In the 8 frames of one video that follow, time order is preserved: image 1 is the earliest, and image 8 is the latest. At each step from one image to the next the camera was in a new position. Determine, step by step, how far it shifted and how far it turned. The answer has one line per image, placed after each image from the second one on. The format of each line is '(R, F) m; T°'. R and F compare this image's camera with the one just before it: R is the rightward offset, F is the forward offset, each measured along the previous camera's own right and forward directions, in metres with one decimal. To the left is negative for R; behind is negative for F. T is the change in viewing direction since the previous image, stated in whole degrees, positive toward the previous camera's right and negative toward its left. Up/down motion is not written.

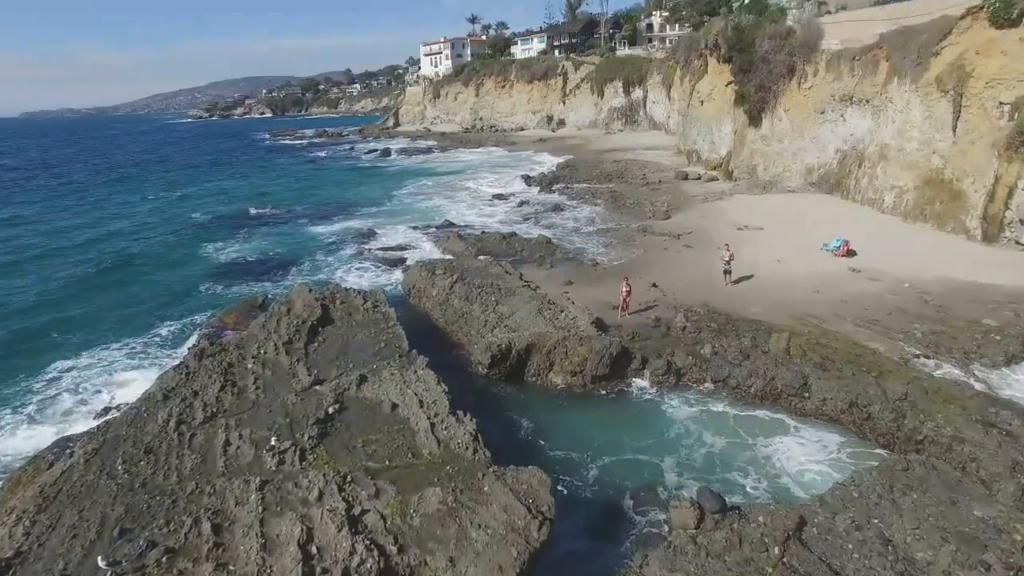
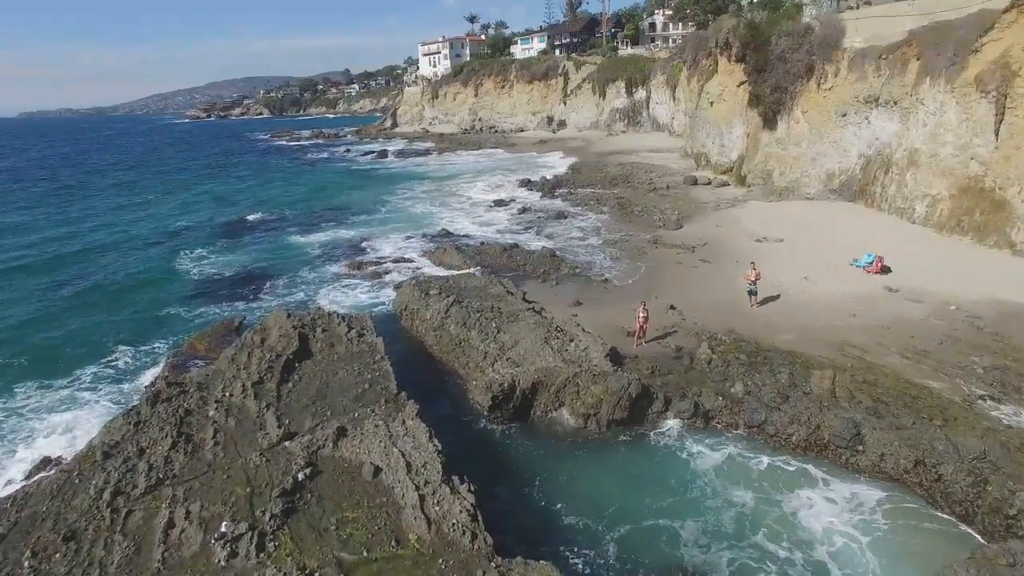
(-0.1, +1.5) m; 0°
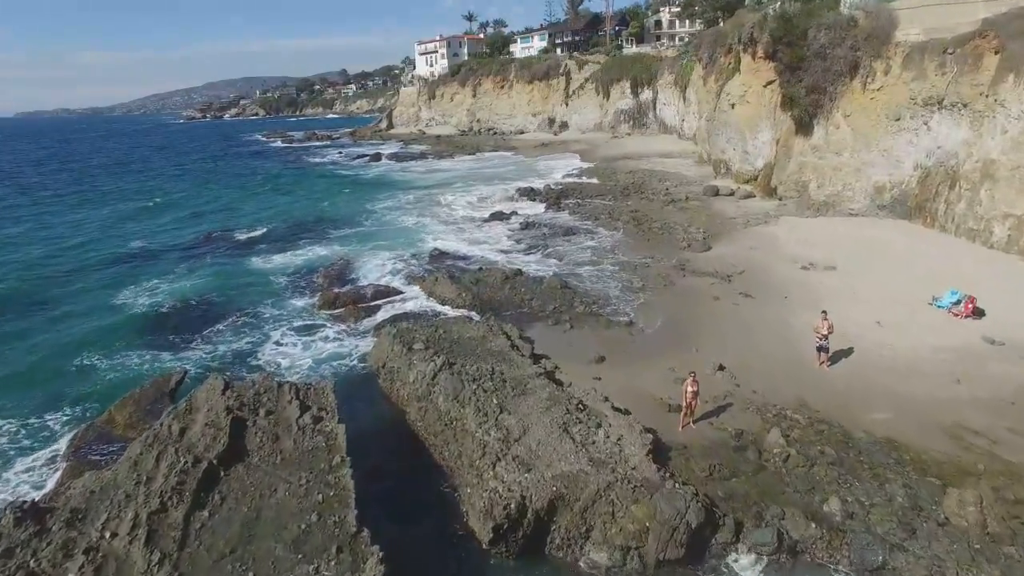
(-0.1, +3.0) m; 0°
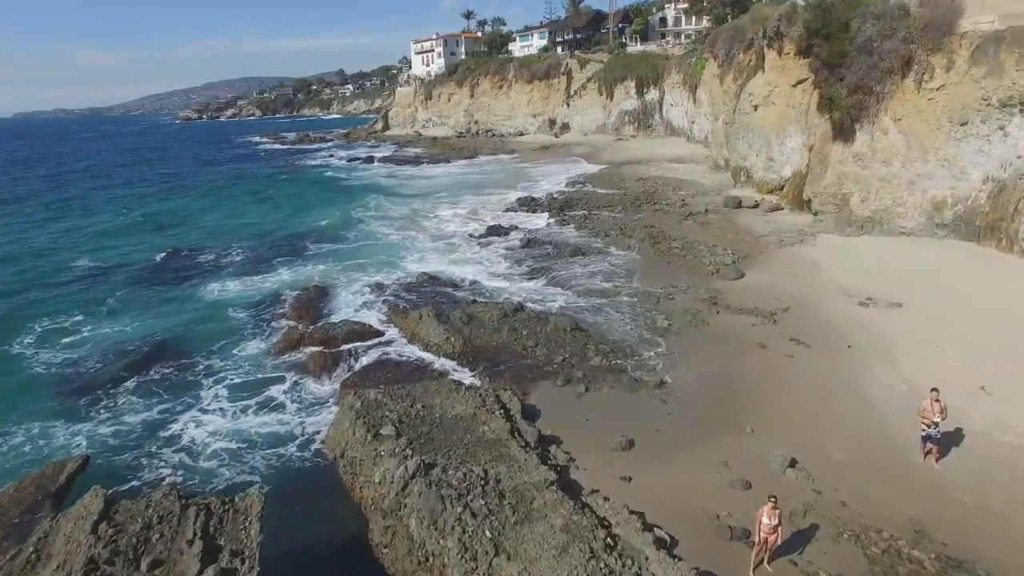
(0.0, +2.8) m; 0°
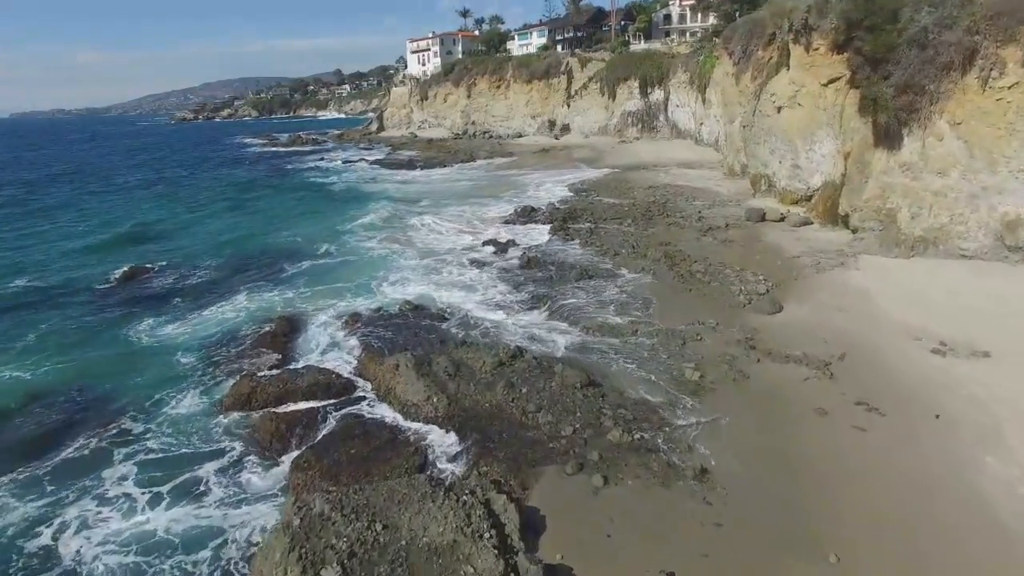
(+0.1, +2.6) m; 0°
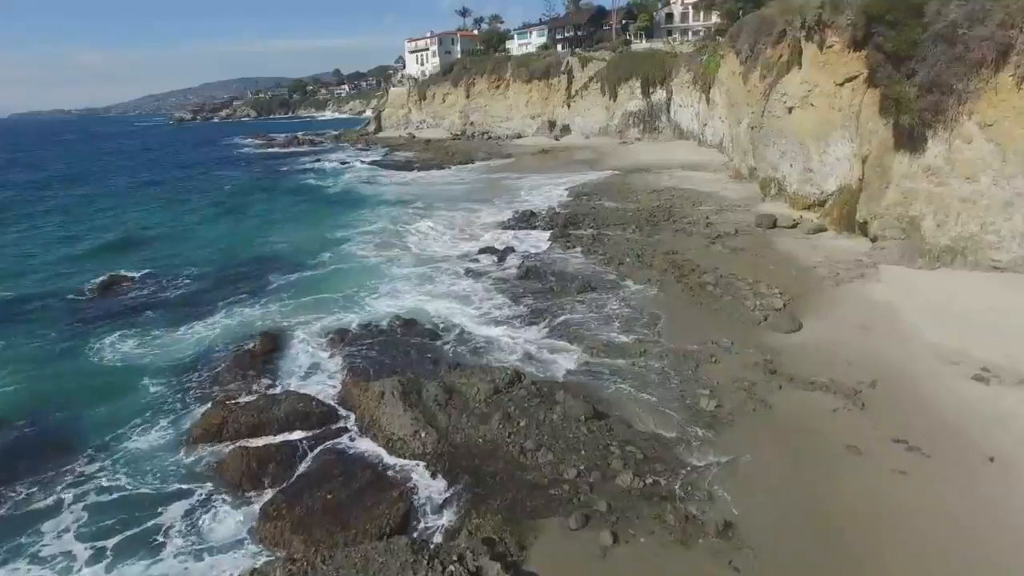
(+0.1, +1.1) m; 0°
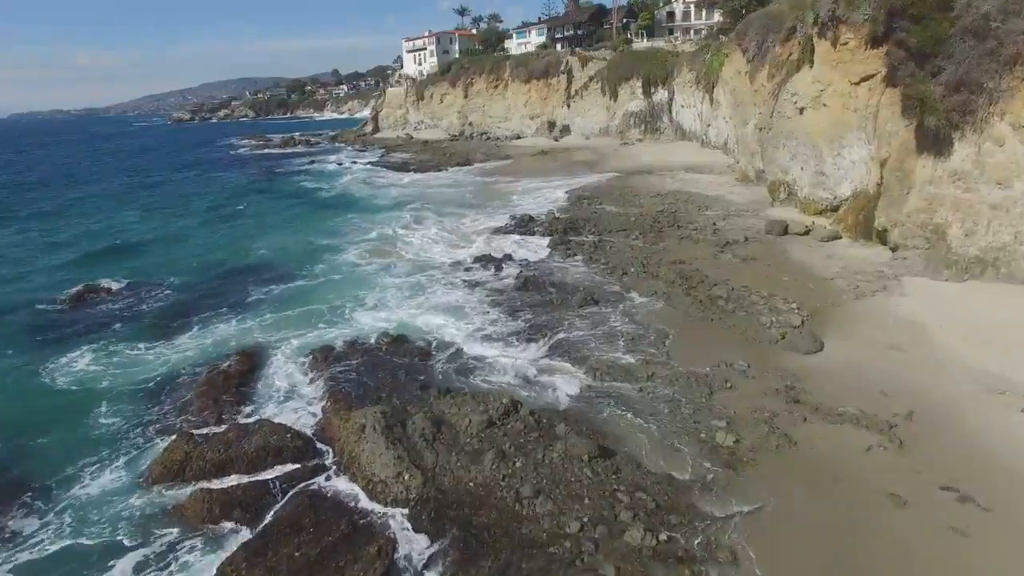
(+0.1, +1.1) m; 0°
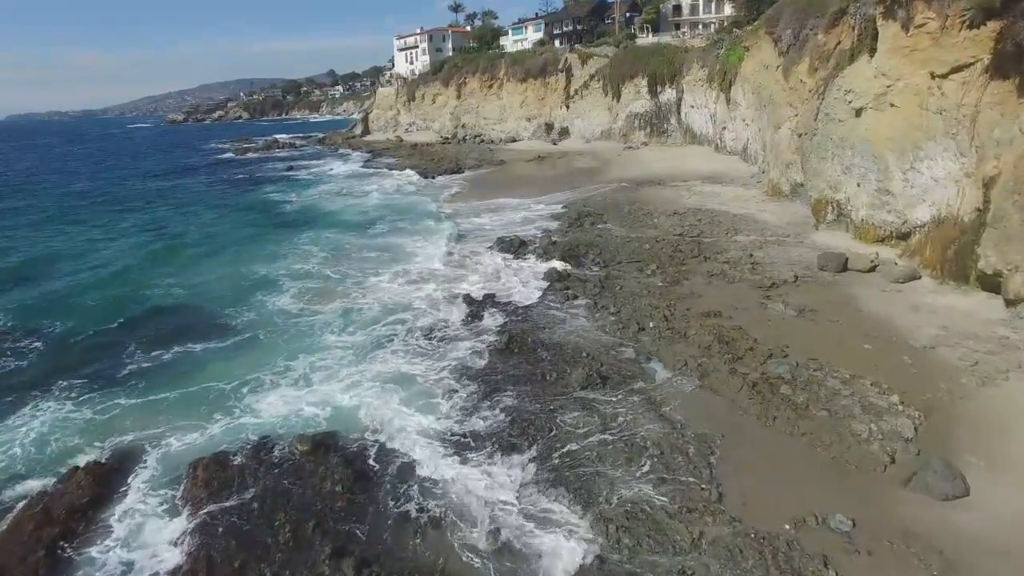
(+0.5, +4.4) m; 0°
